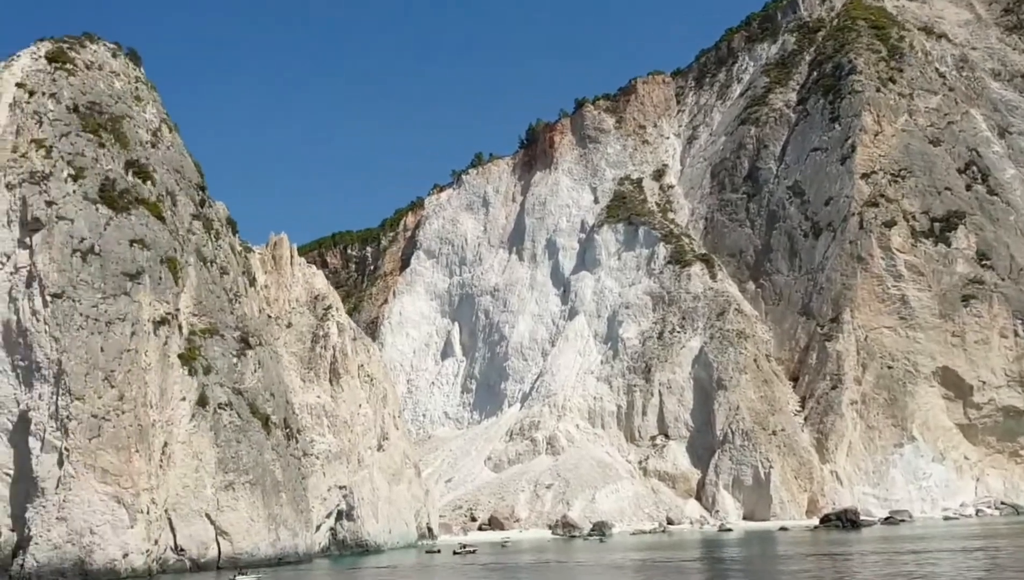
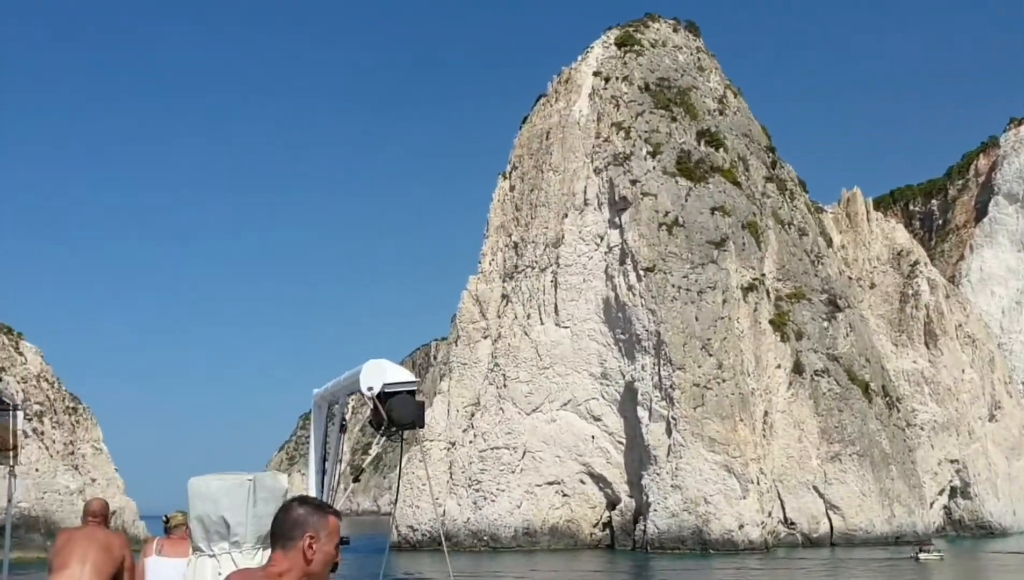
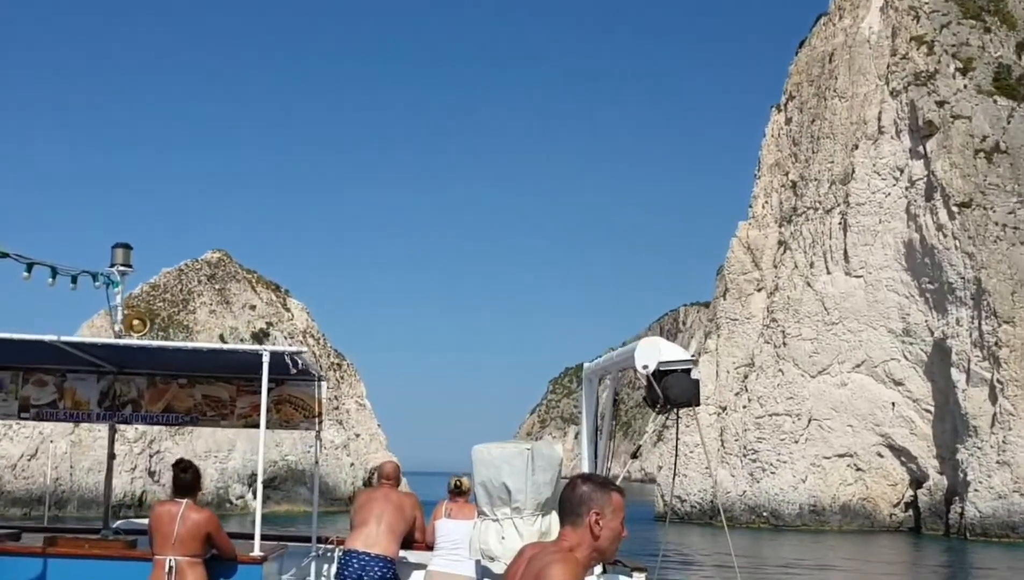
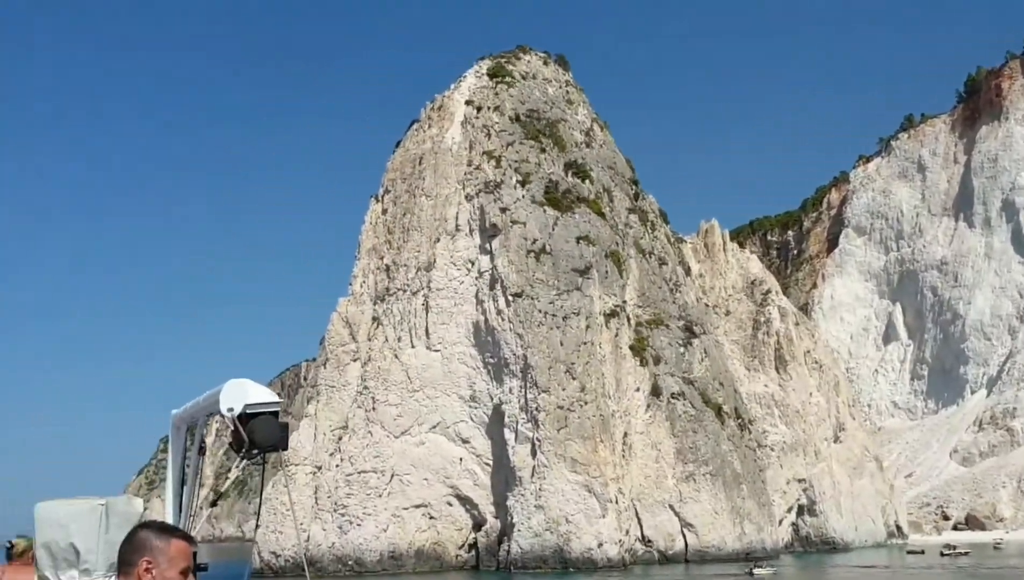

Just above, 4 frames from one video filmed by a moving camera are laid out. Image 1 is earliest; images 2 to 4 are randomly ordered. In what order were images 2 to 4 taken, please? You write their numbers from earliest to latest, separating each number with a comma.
4, 2, 3
